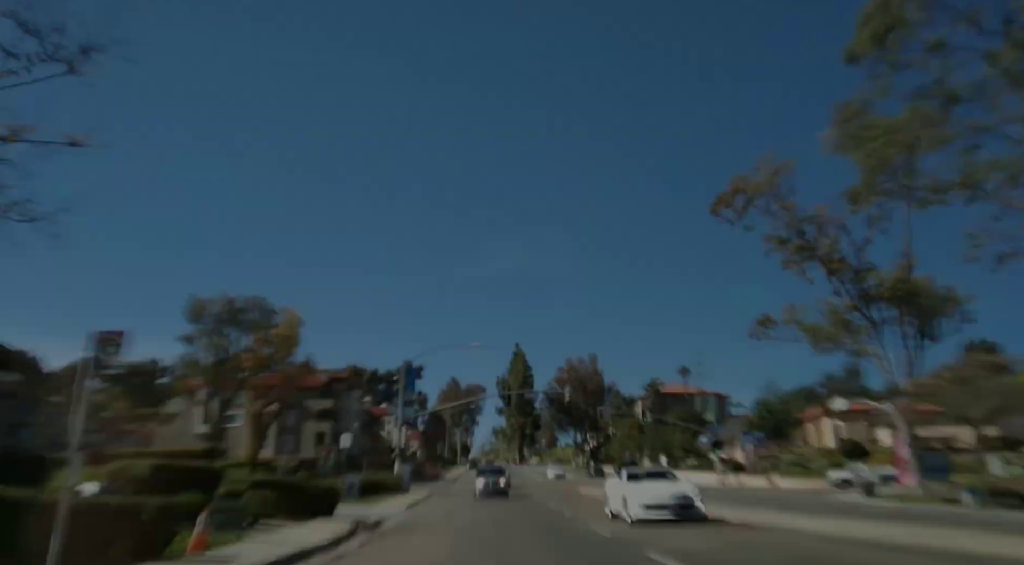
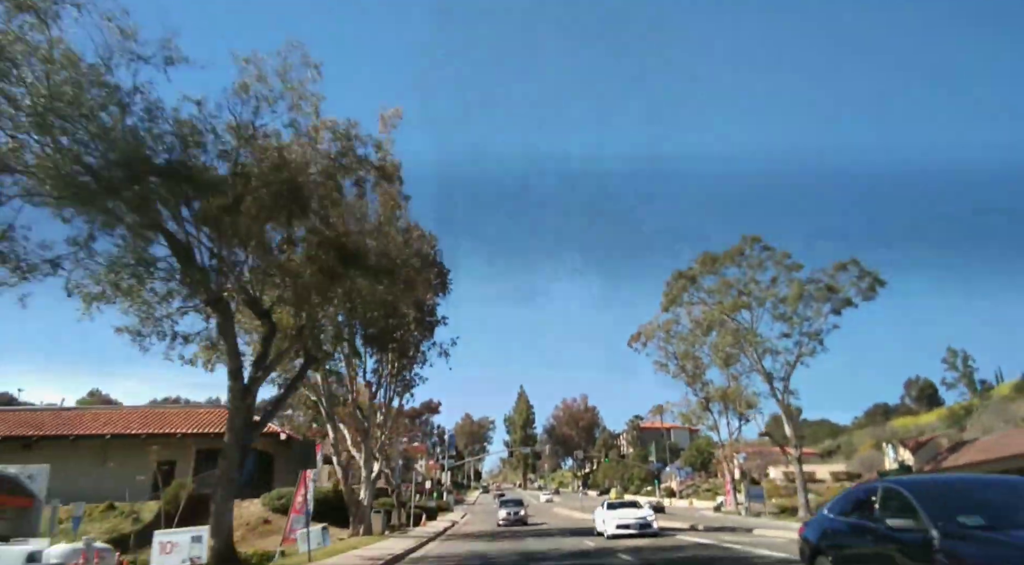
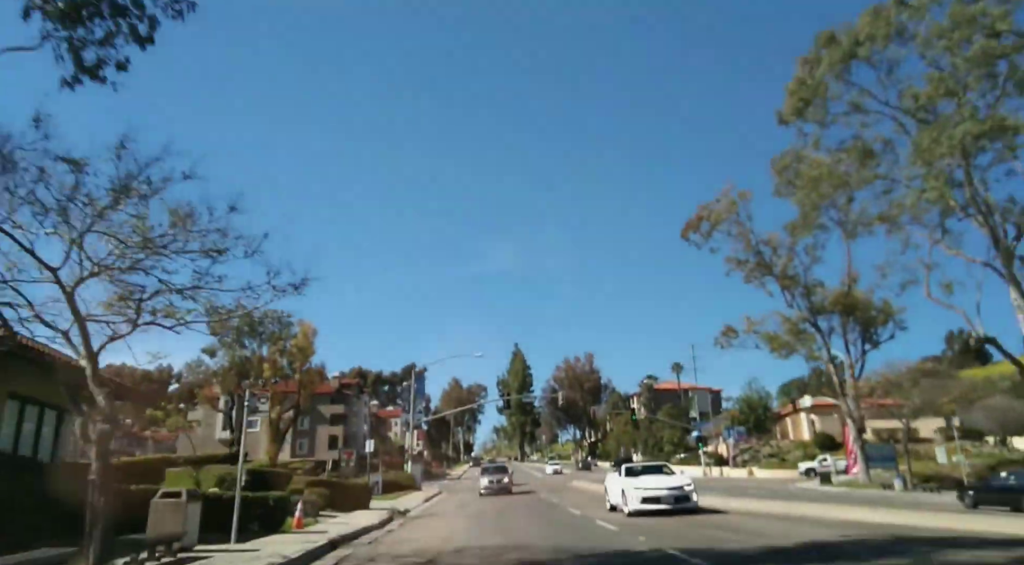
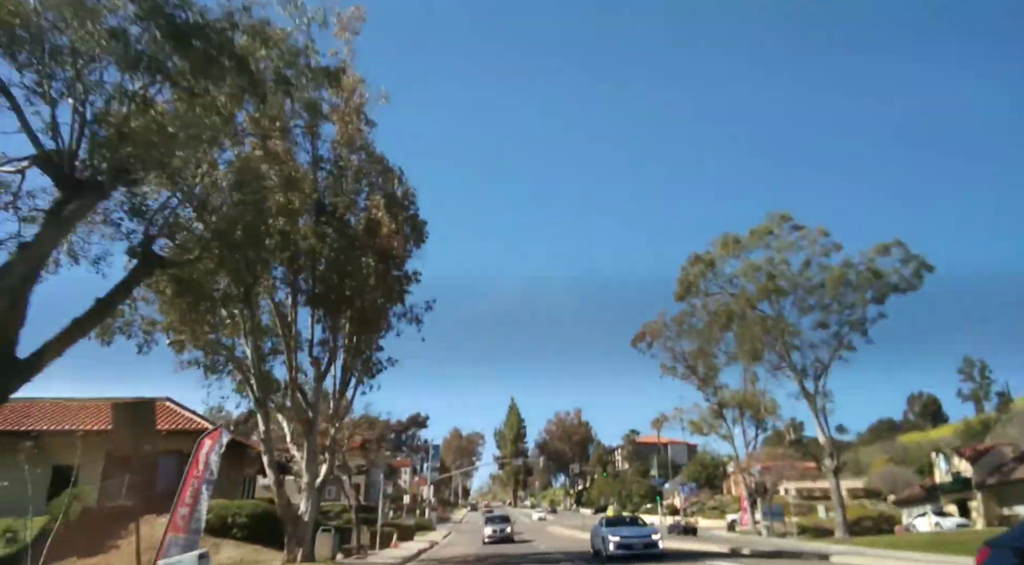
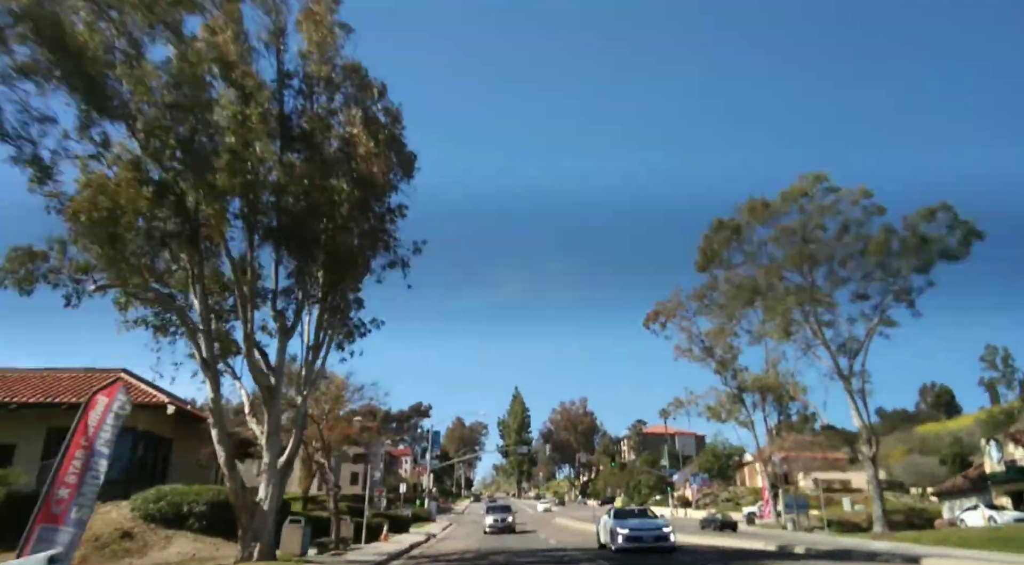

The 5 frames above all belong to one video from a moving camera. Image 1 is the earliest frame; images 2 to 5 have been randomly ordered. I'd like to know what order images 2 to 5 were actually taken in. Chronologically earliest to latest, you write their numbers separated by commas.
3, 5, 4, 2
